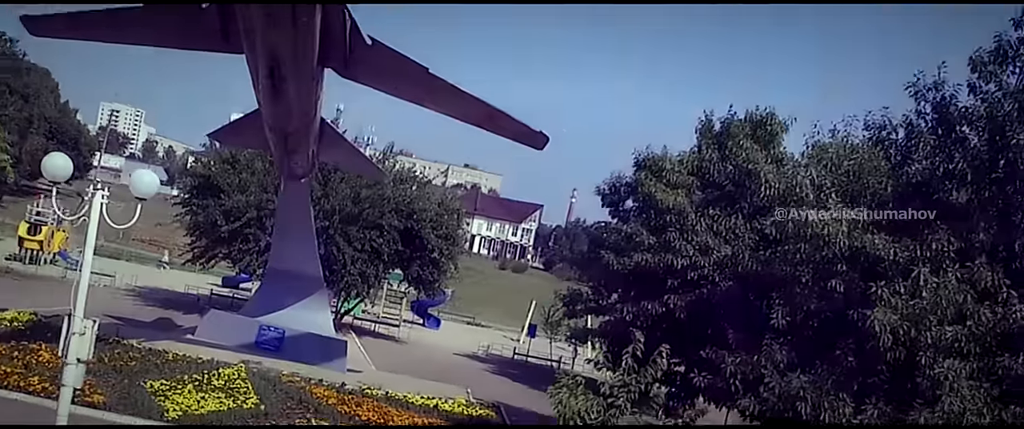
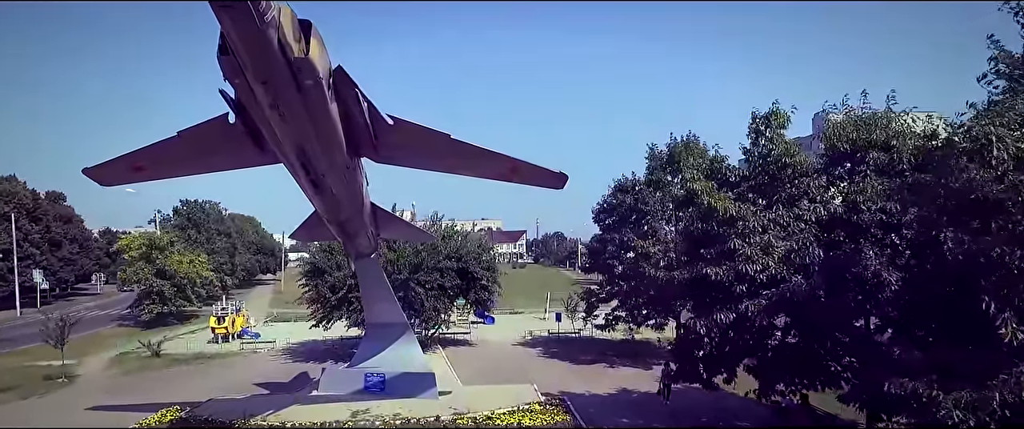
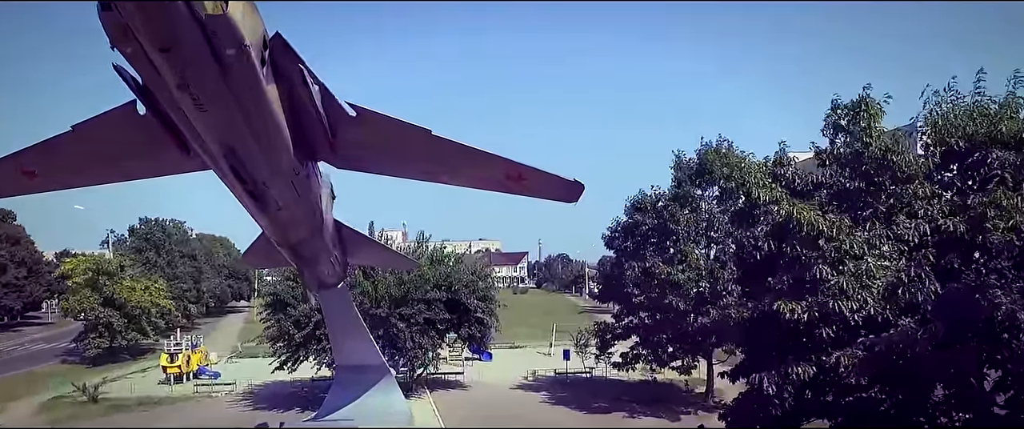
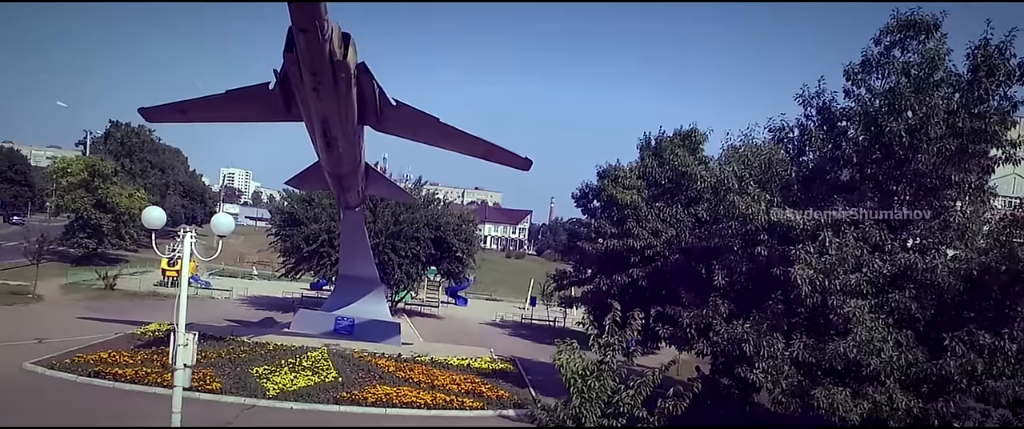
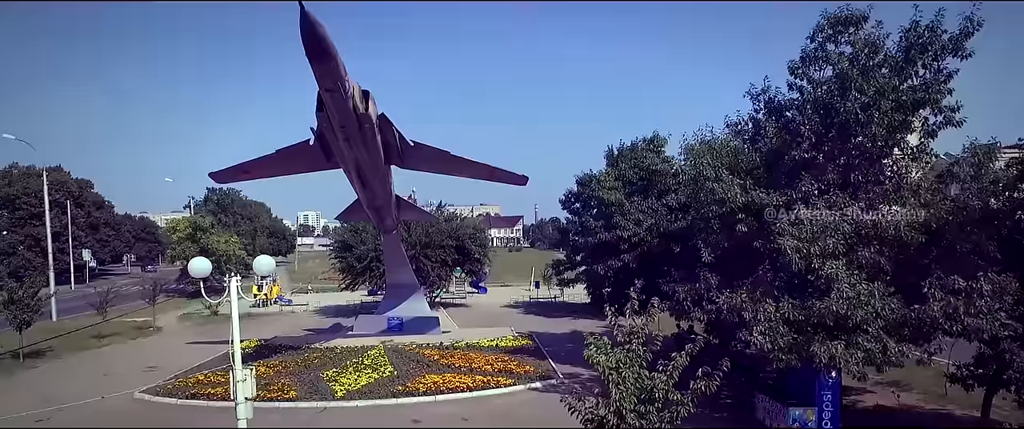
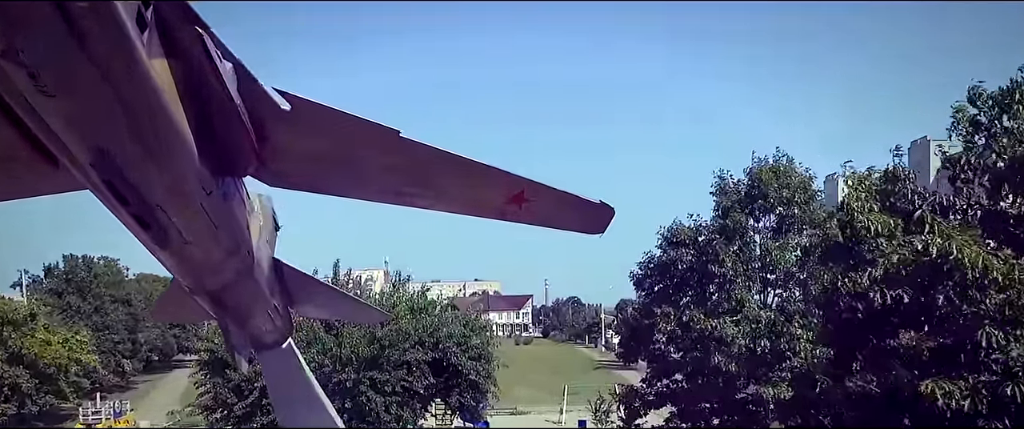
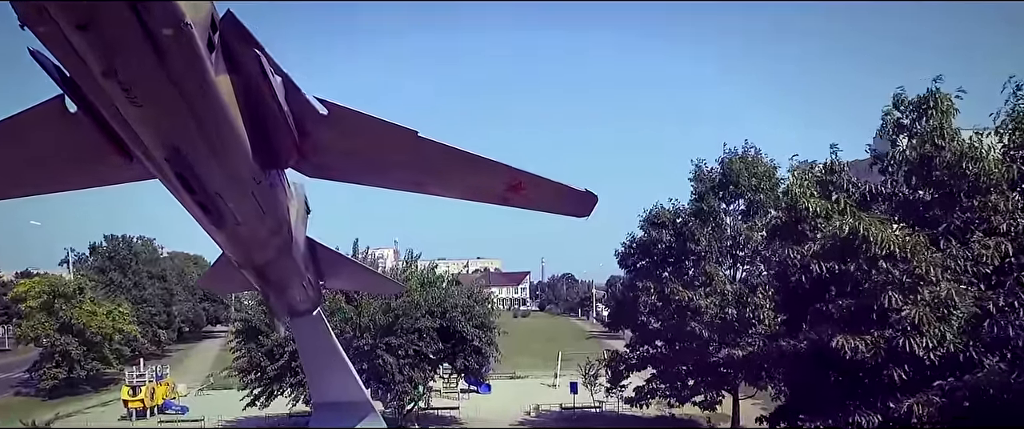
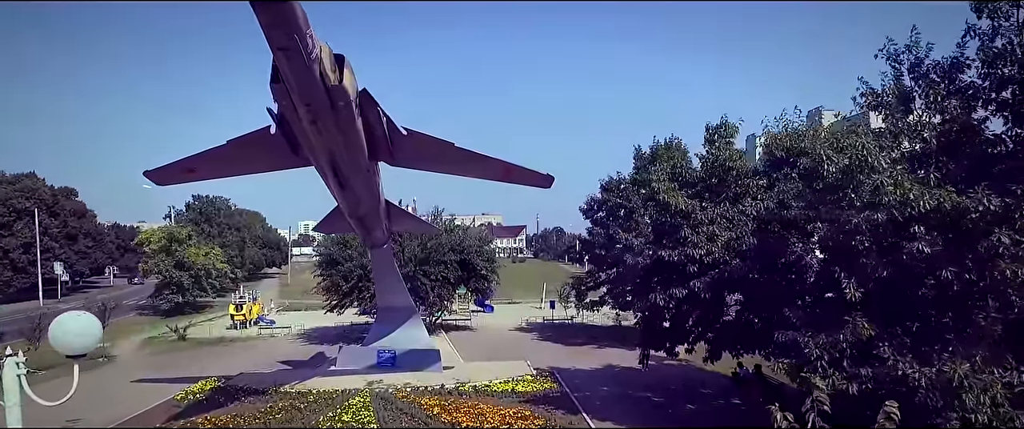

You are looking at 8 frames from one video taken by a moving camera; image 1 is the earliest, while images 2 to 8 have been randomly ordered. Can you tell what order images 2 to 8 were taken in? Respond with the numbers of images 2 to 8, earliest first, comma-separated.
4, 5, 8, 2, 3, 7, 6
